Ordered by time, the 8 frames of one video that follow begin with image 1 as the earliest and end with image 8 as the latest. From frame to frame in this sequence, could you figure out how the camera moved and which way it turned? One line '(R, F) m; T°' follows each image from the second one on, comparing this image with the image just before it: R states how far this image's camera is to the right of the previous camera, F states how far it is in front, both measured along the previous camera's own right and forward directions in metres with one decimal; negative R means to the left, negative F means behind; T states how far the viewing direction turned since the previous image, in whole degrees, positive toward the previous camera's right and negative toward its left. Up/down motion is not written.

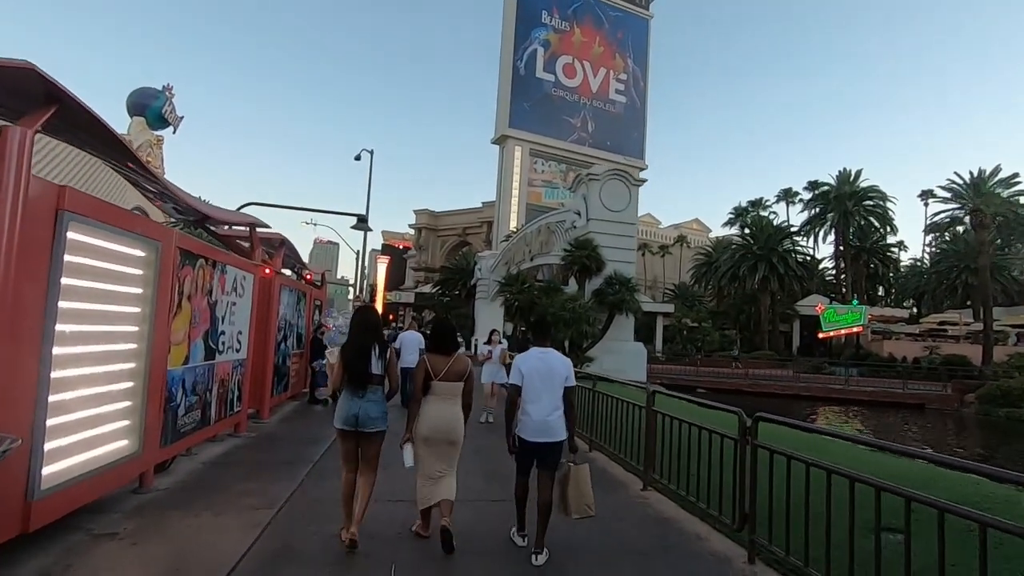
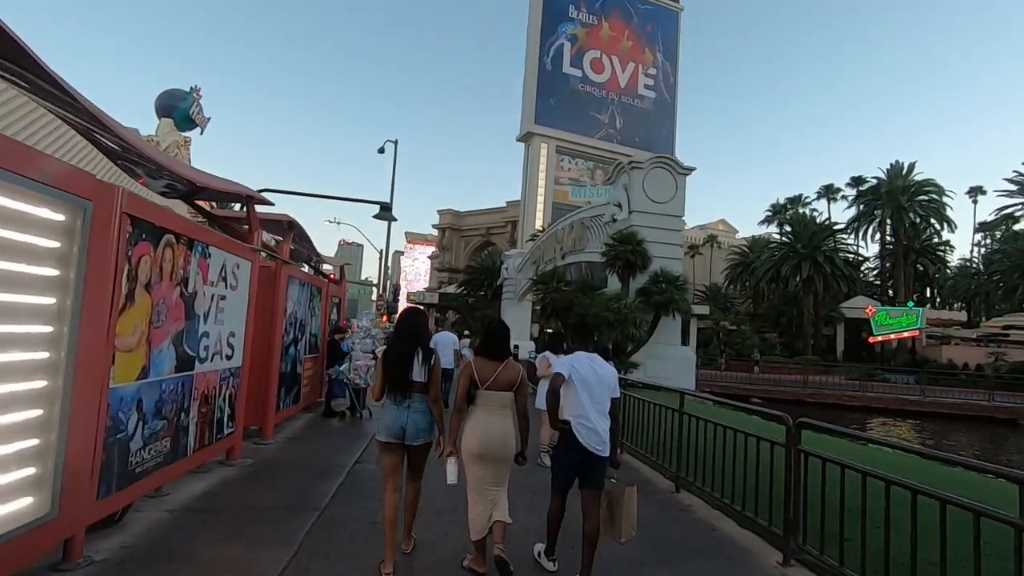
(-0.5, +1.9) m; -2°
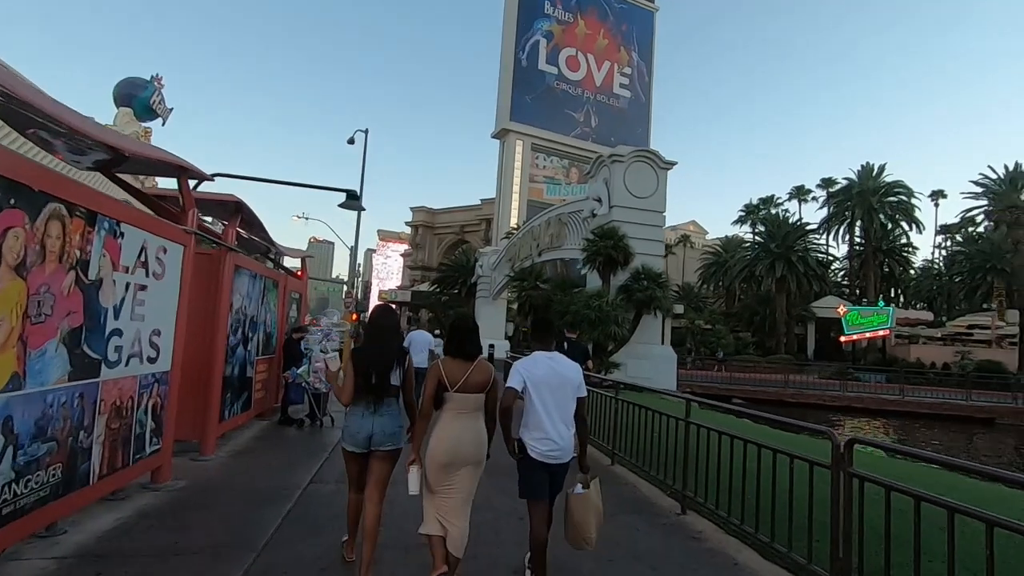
(-0.1, +1.0) m; +3°
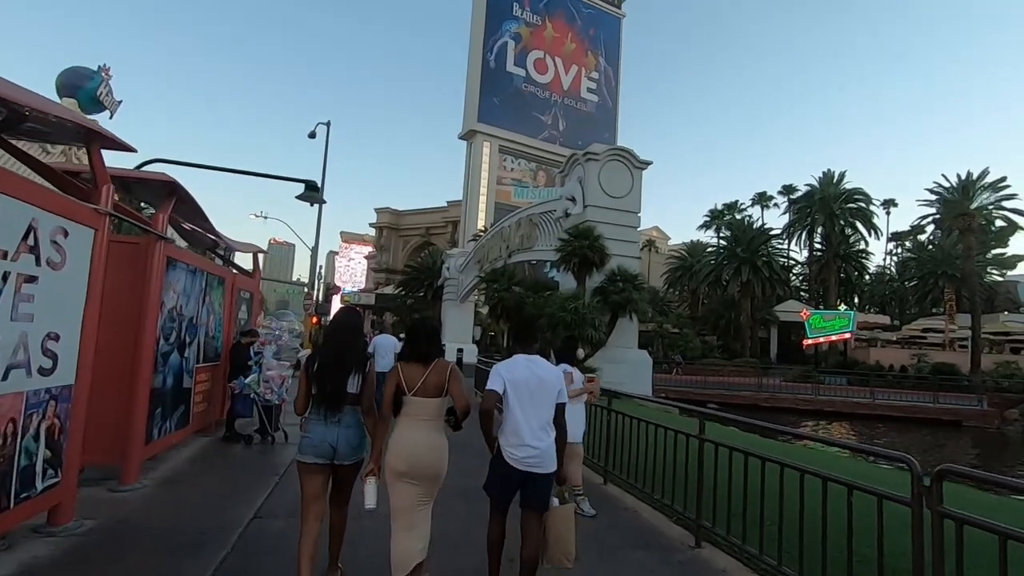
(-0.2, +0.9) m; +4°
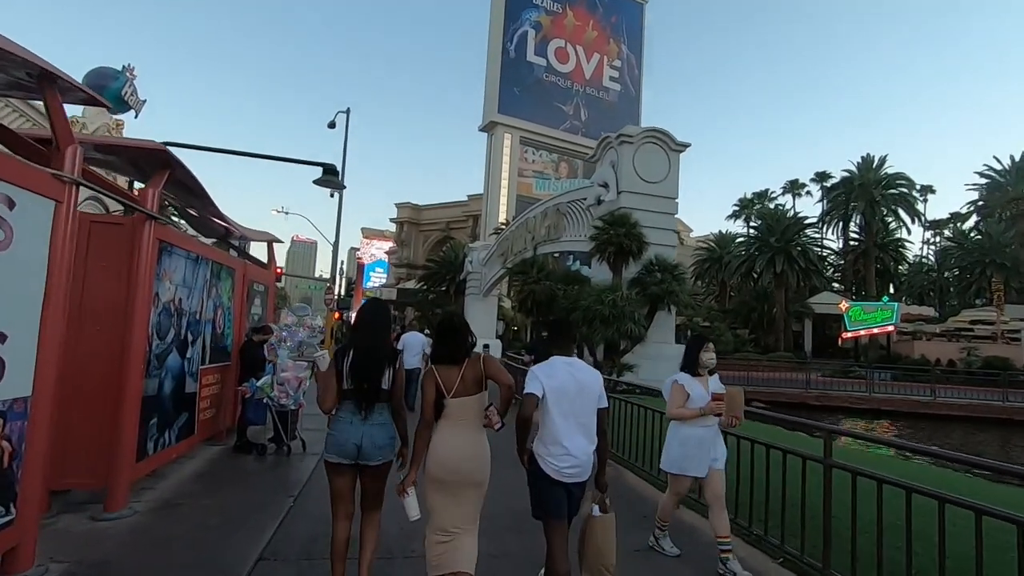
(-0.4, +1.1) m; -2°
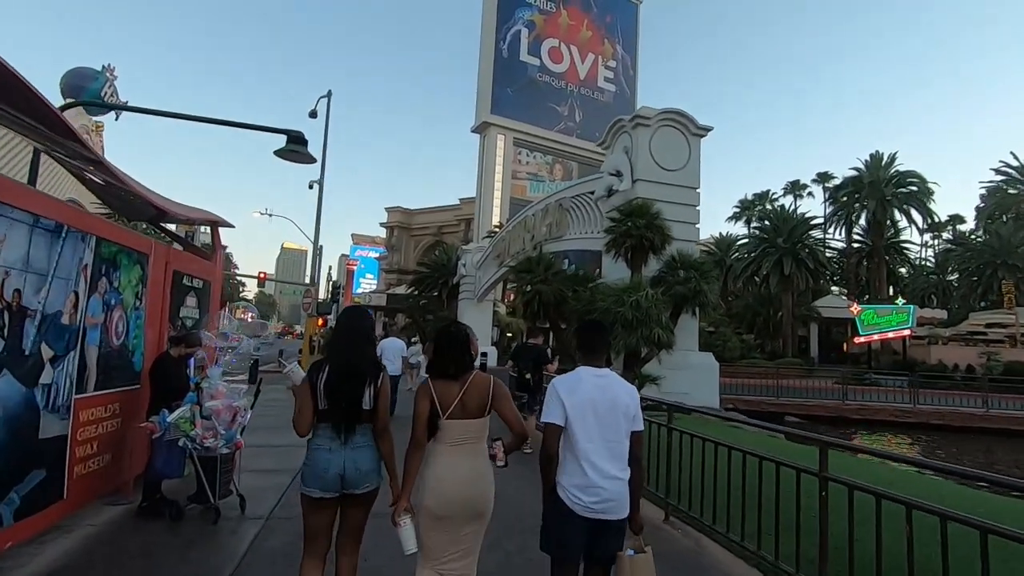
(-0.4, +2.3) m; +1°
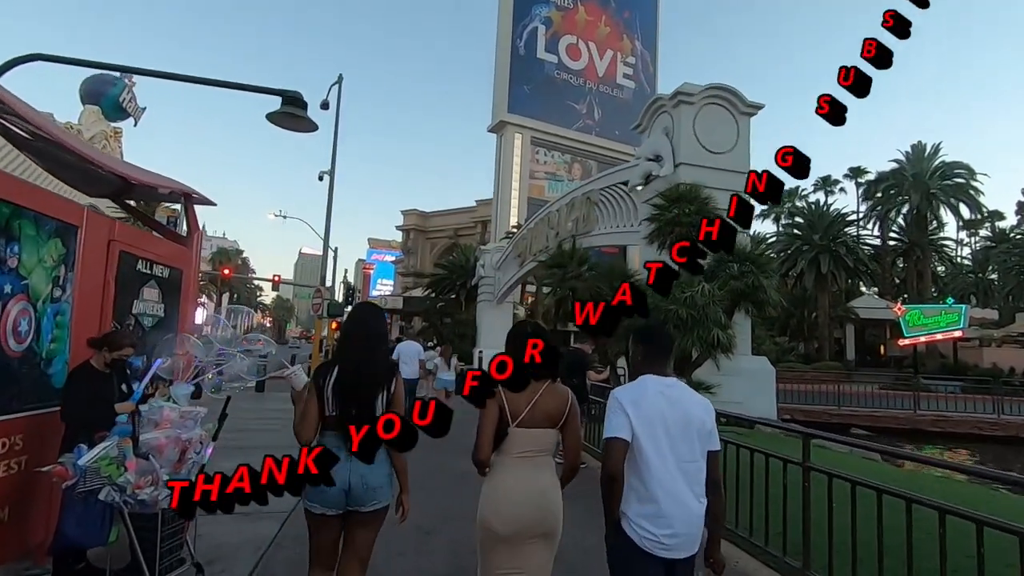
(-0.4, +1.7) m; -2°
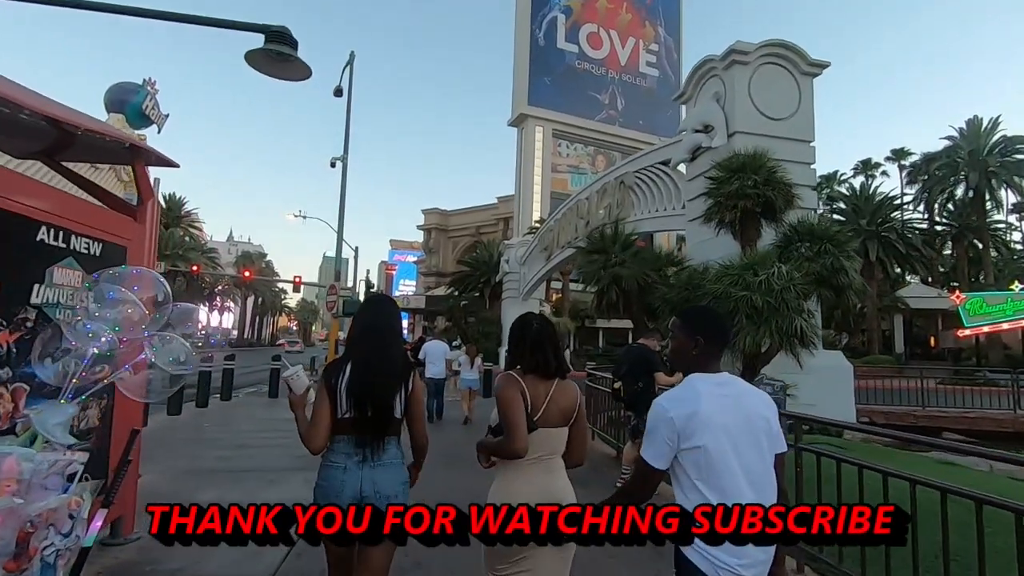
(-0.3, +1.7) m; -2°
